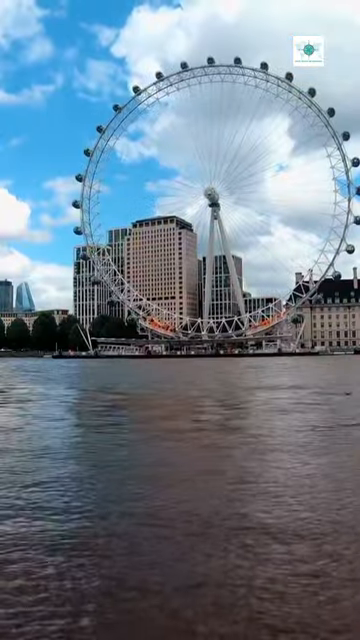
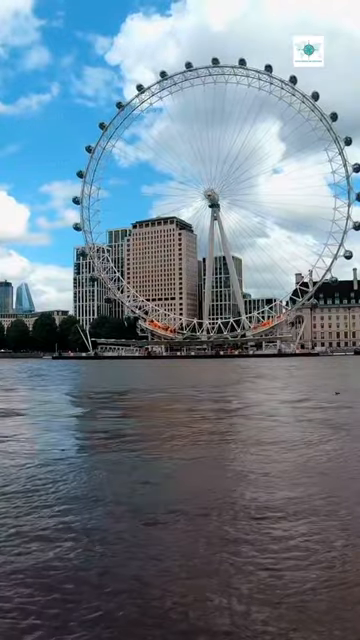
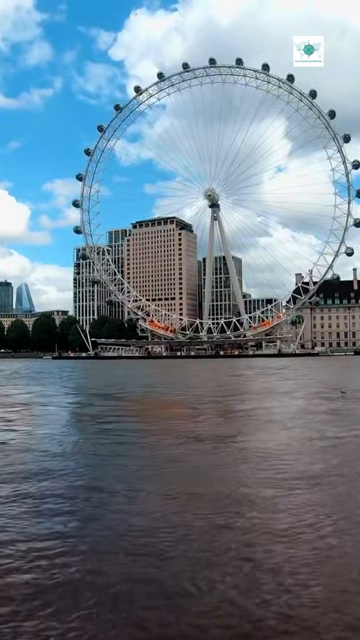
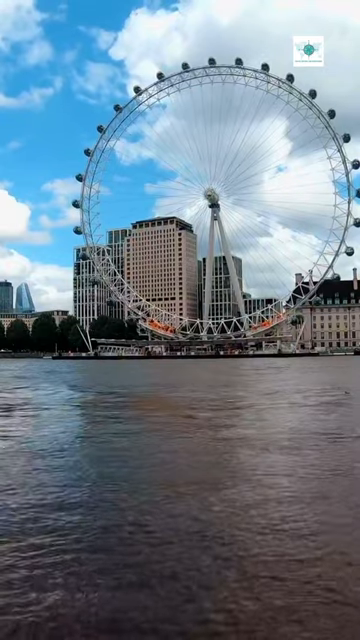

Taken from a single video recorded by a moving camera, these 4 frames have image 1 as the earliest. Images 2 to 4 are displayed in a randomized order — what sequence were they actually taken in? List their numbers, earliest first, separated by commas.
4, 3, 2
